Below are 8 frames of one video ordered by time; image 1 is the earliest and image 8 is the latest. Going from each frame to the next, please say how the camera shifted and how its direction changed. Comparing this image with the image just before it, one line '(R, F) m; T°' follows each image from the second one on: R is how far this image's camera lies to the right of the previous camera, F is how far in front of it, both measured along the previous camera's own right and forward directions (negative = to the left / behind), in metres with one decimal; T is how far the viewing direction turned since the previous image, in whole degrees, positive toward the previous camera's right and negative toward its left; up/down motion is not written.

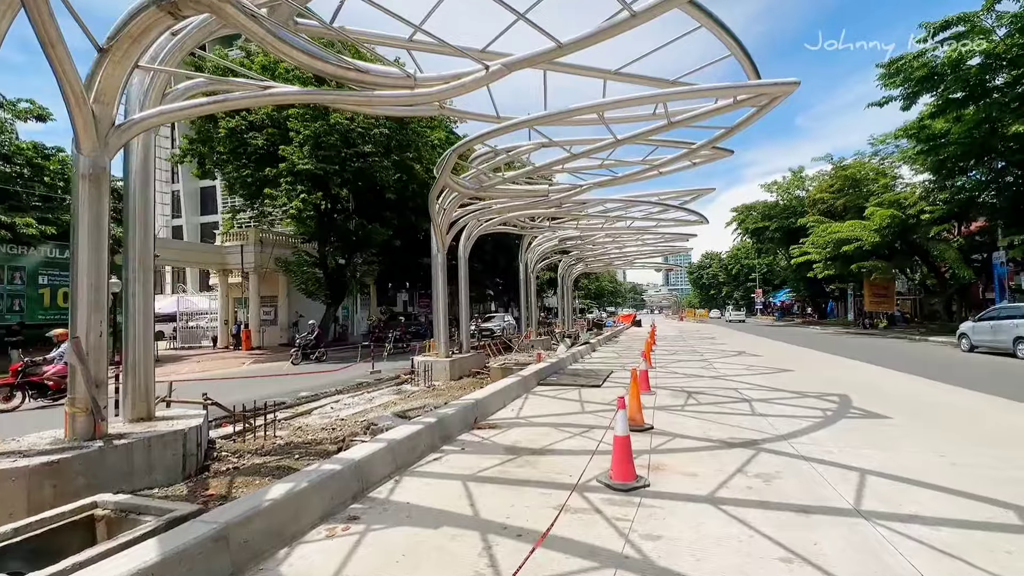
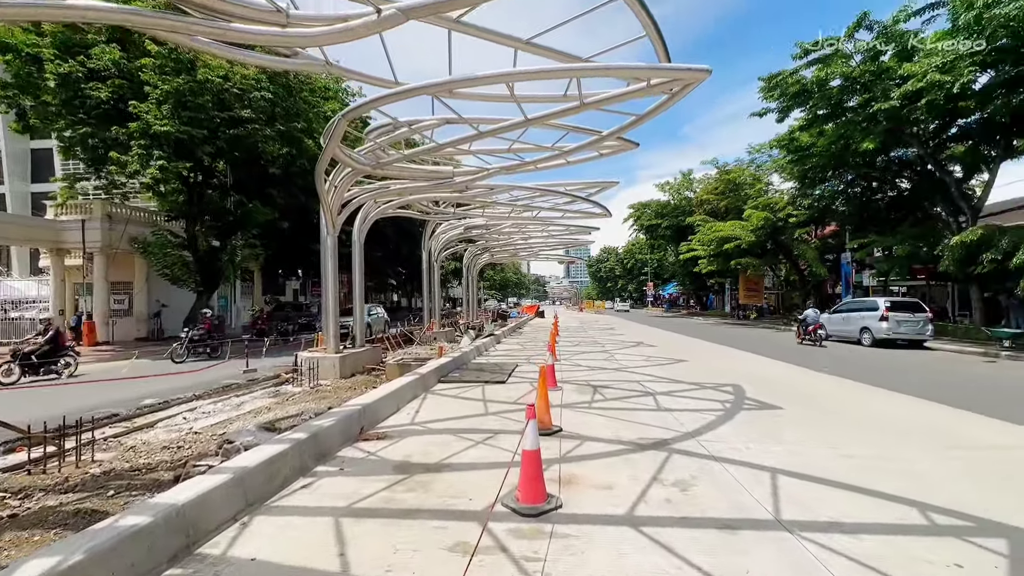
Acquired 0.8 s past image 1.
(+0.1, +0.9) m; +12°
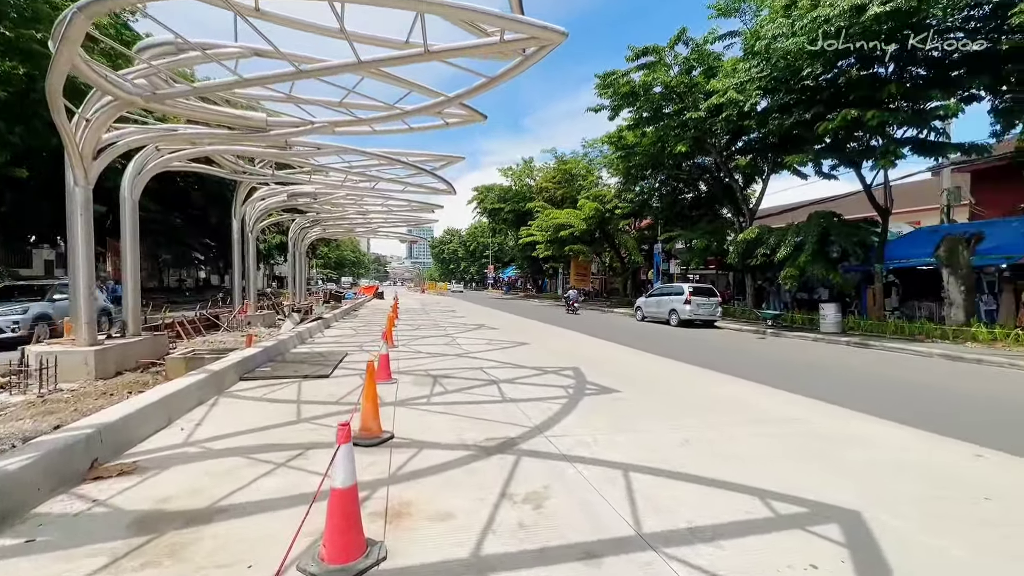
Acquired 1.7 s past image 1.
(+0.2, +1.1) m; +19°
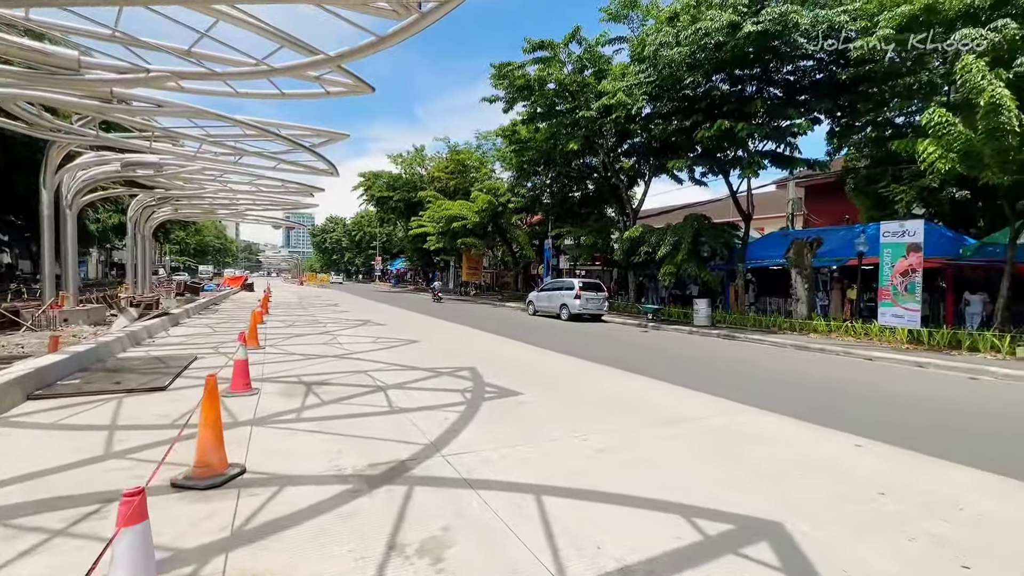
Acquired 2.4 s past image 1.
(0.0, +0.8) m; +13°
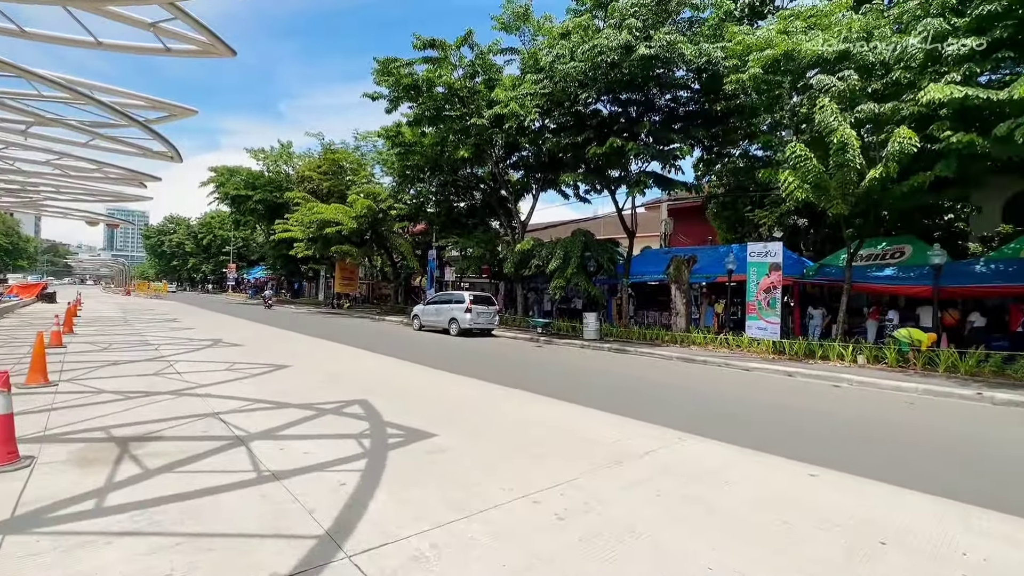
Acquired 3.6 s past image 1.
(-0.5, +1.4) m; +15°
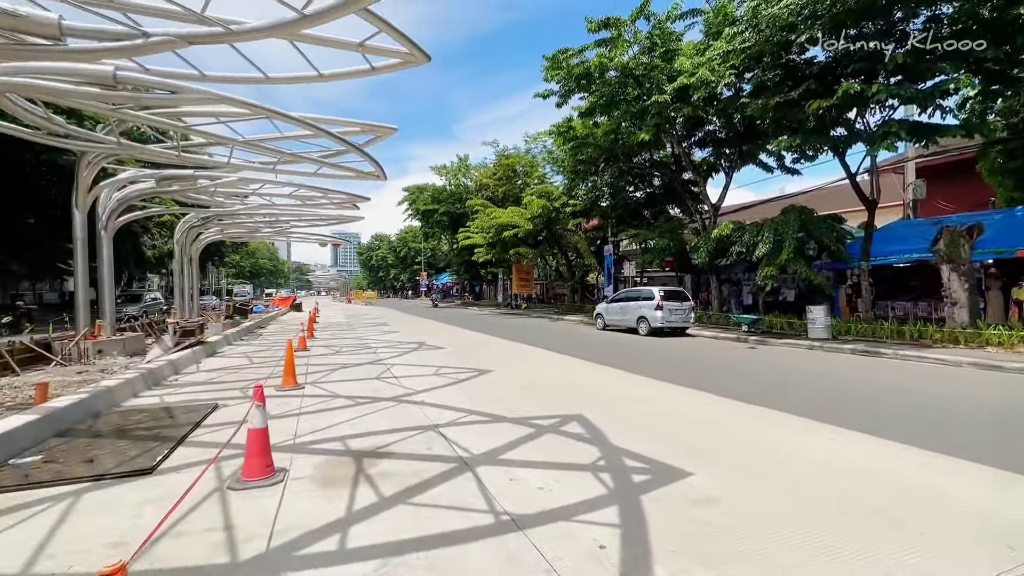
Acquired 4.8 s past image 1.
(-1.0, +1.1) m; -20°
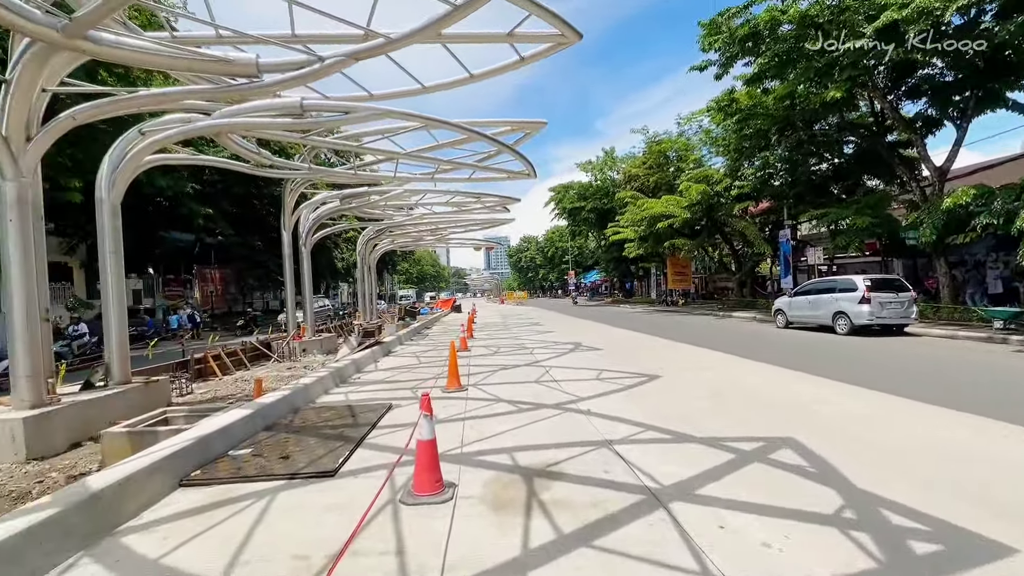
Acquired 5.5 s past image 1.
(-0.4, +0.7) m; -18°
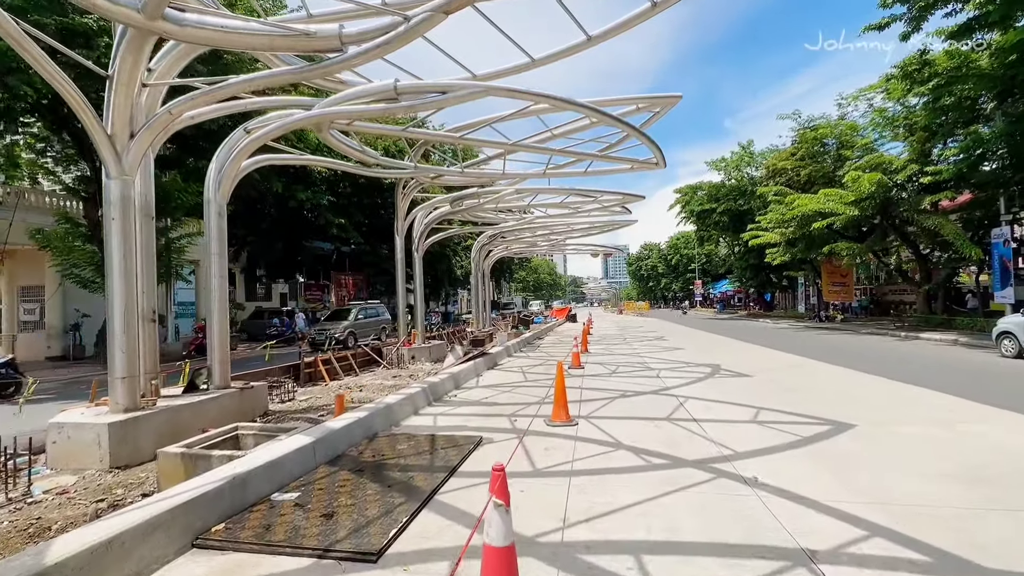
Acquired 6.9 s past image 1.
(-0.1, +1.8) m; -14°
